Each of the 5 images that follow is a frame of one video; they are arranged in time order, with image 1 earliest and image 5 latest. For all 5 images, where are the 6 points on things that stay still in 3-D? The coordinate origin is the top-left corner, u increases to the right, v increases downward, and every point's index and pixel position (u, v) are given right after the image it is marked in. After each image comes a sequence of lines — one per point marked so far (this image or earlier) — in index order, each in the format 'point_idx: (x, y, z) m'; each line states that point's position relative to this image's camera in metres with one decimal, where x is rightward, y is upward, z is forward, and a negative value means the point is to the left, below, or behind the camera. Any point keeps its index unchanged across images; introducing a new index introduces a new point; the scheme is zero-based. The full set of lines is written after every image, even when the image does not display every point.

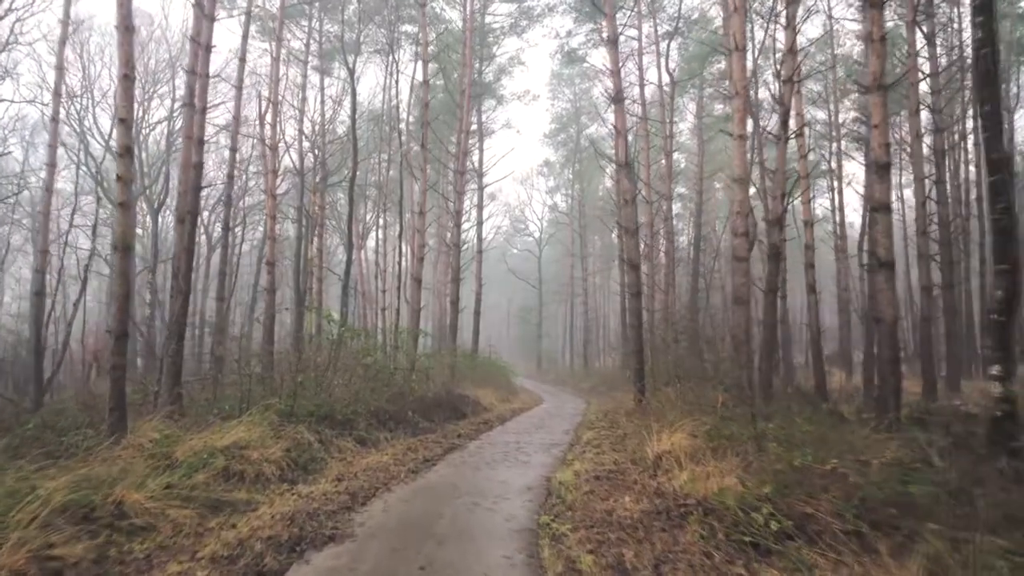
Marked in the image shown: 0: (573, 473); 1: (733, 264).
0: (+0.6, -1.9, +7.0) m
1: (+3.2, +0.3, +9.5) m
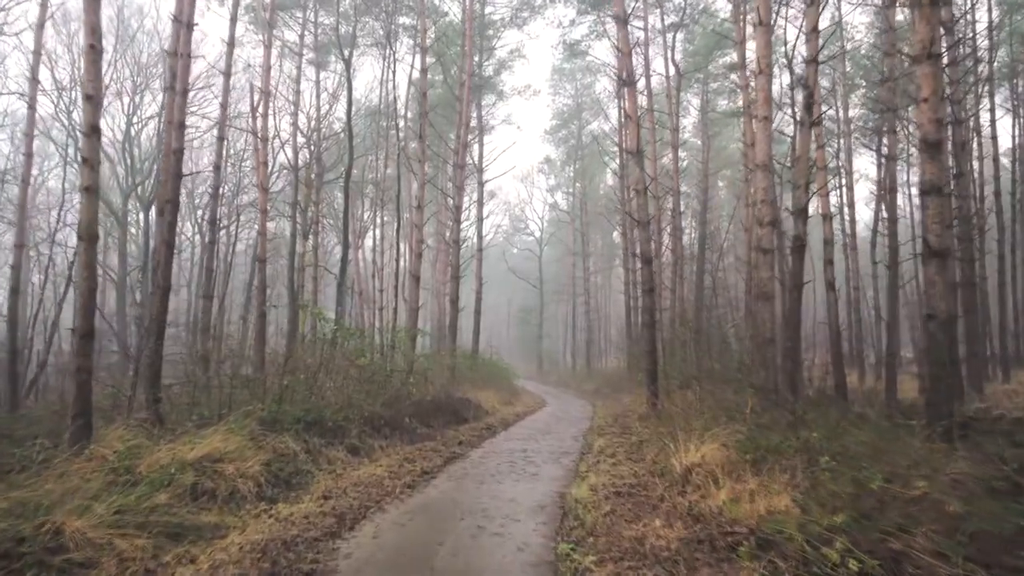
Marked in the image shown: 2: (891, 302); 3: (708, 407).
0: (+0.7, -1.9, +6.2) m
1: (+3.2, +0.4, +8.7) m
2: (+8.6, -0.3, +15.1) m
3: (+2.3, -1.4, +7.8) m
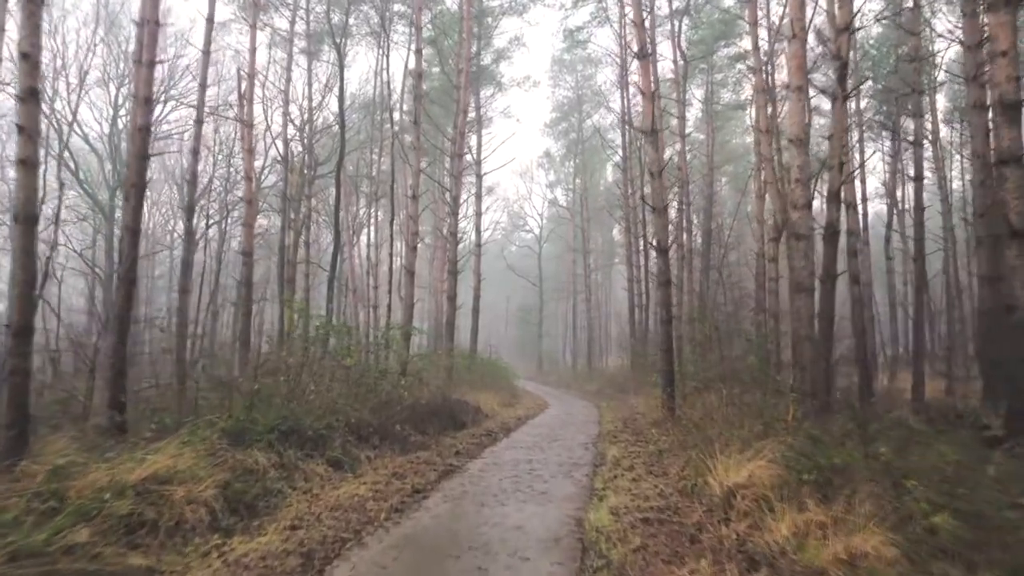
0: (+0.8, -1.8, +5.3) m
1: (+3.3, +0.5, +7.8) m
2: (+8.7, -0.2, +14.2) m
3: (+2.3, -1.3, +6.8) m
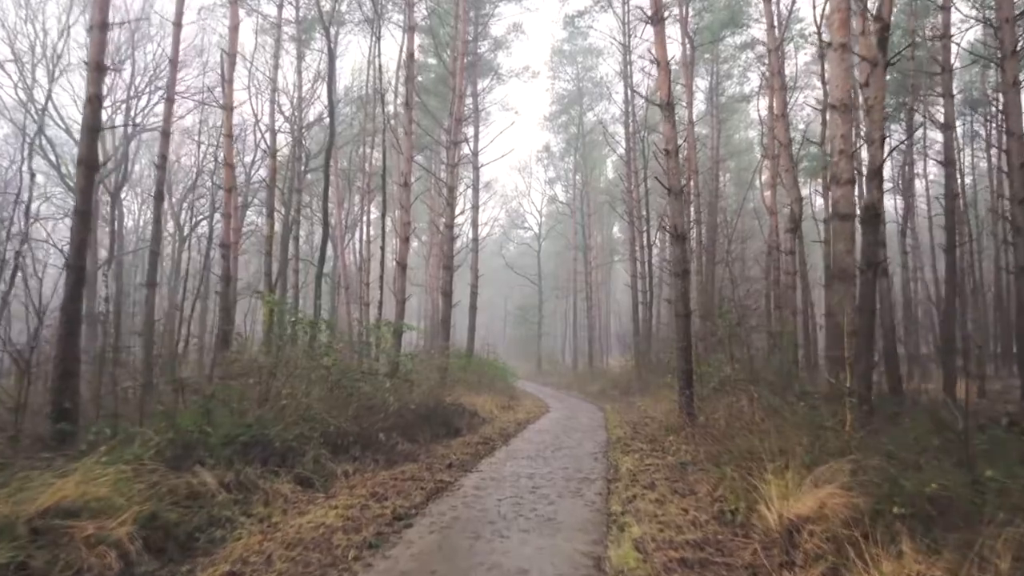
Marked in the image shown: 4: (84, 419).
0: (+0.8, -1.6, +4.2) m
1: (+3.3, +0.6, +6.7) m
2: (+8.6, -0.1, +13.2) m
3: (+2.4, -1.1, +5.8) m
4: (-4.7, -1.4, +7.3) m
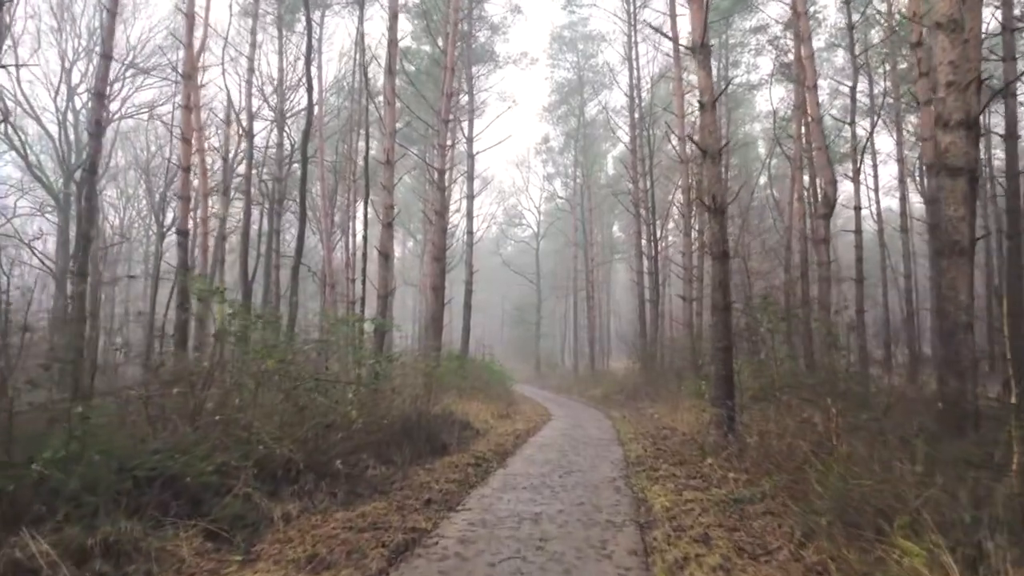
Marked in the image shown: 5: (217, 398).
0: (+0.8, -1.5, +2.5) m
1: (+3.3, +0.8, +5.1) m
2: (+8.6, +0.1, +11.5) m
3: (+2.3, -1.0, +4.1) m
4: (-4.7, -1.3, +5.6) m
5: (-2.5, -0.9, +5.7) m
